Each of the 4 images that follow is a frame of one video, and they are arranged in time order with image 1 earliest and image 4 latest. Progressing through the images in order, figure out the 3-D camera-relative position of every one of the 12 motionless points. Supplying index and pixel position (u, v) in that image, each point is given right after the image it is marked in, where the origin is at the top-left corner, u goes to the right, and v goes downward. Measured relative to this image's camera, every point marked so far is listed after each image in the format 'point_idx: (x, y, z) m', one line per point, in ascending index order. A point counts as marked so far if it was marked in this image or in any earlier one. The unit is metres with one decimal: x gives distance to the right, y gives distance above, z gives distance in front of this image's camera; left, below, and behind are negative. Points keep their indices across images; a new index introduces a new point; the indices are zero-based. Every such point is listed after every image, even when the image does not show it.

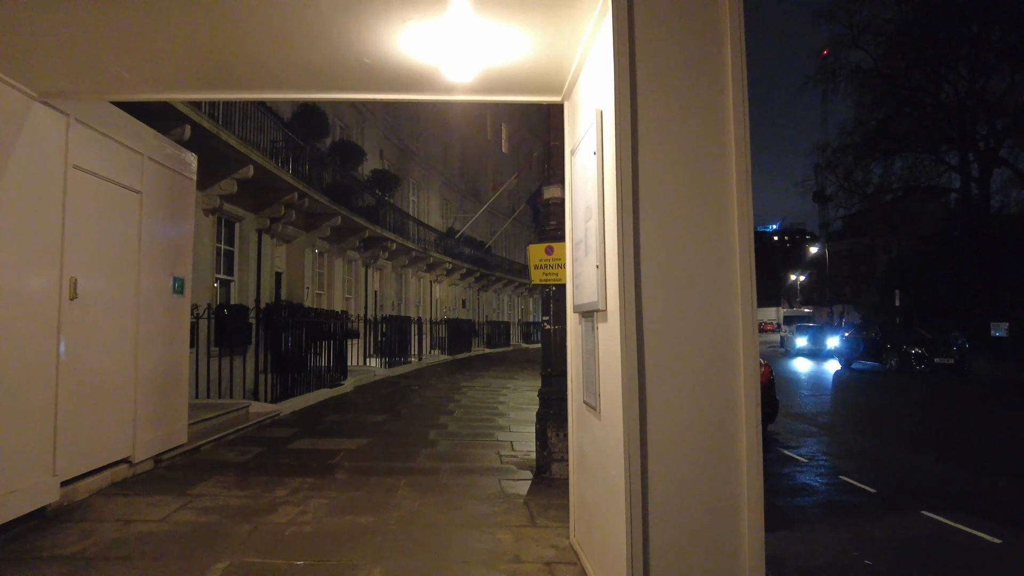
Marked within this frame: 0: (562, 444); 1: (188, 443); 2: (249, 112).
0: (+0.4, -1.4, +6.0) m
1: (-3.2, -1.5, +6.5) m
2: (-5.3, +3.6, +13.4) m
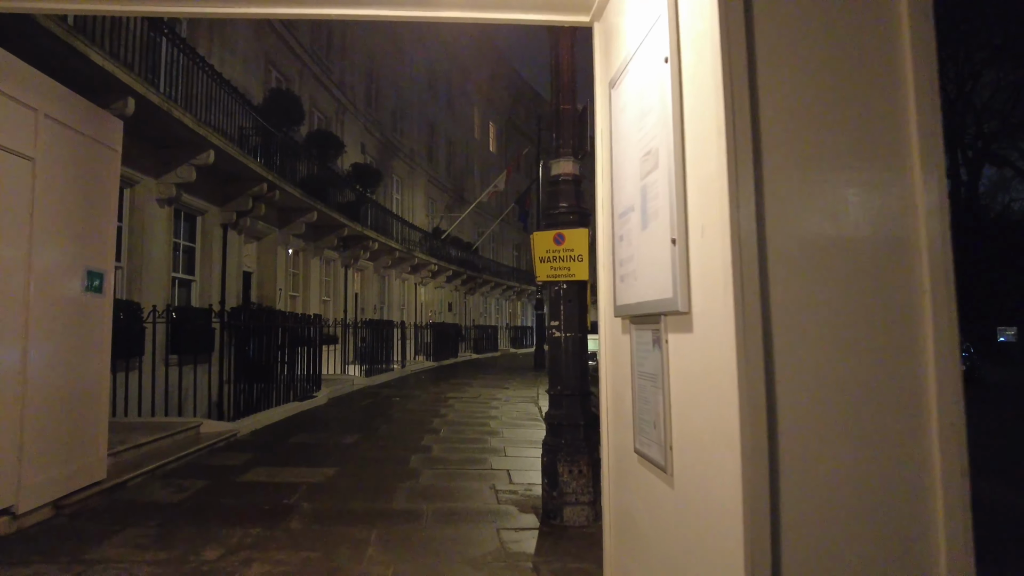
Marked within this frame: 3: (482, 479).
0: (+0.5, -1.4, +4.7) m
1: (-3.2, -1.5, +5.2) m
2: (-5.5, +3.6, +12.1) m
3: (-0.3, -1.8, +6.2) m
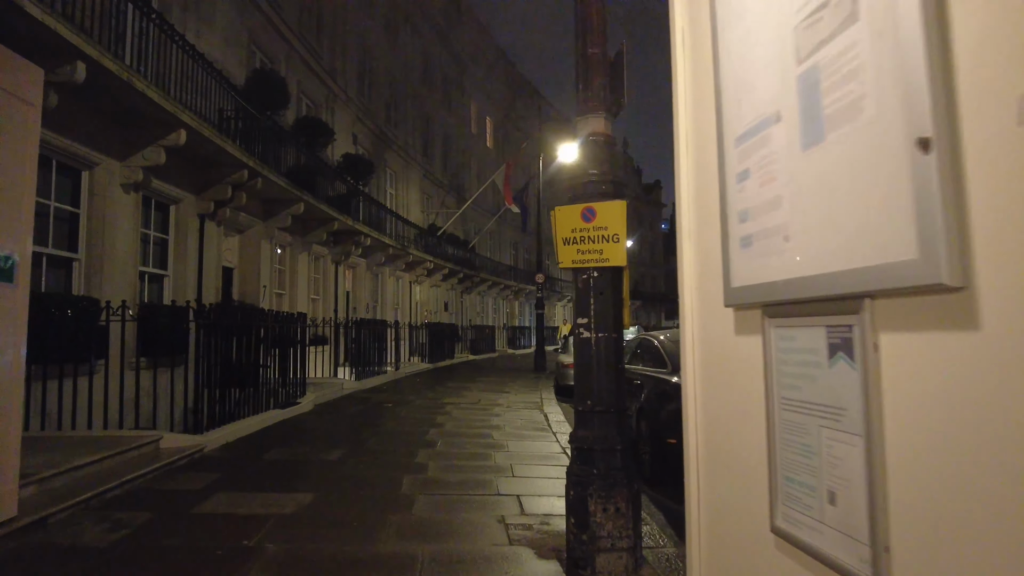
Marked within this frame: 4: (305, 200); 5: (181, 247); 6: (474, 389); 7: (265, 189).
0: (+0.6, -1.3, +3.7) m
1: (-3.1, -1.4, +4.2) m
2: (-5.4, +3.6, +11.1) m
3: (-0.2, -1.7, +5.2) m
4: (-4.5, +1.9, +14.5) m
5: (-5.6, +0.7, +11.2) m
6: (-0.9, -2.4, +15.5) m
7: (-5.0, +2.0, +13.3) m
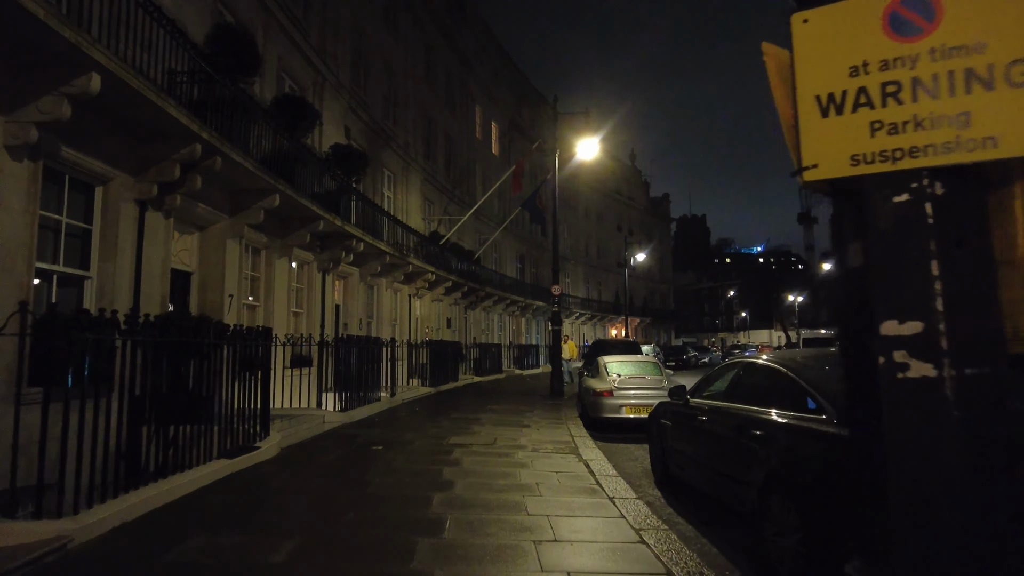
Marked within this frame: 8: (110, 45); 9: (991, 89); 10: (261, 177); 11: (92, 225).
0: (+0.9, -1.2, +1.1) m
1: (-2.7, -1.3, +1.6) m
2: (-5.1, +3.6, +8.6) m
3: (+0.2, -1.6, +2.5) m
4: (-4.2, +1.8, +12.0) m
5: (-5.2, +0.6, +8.6) m
6: (-0.6, -2.6, +12.8) m
7: (-4.6, +1.8, +10.8) m
8: (-5.0, +3.0, +8.2) m
9: (+1.0, +0.4, +1.3) m
10: (-4.2, +1.9, +11.1) m
11: (-5.4, +0.8, +8.4) m
